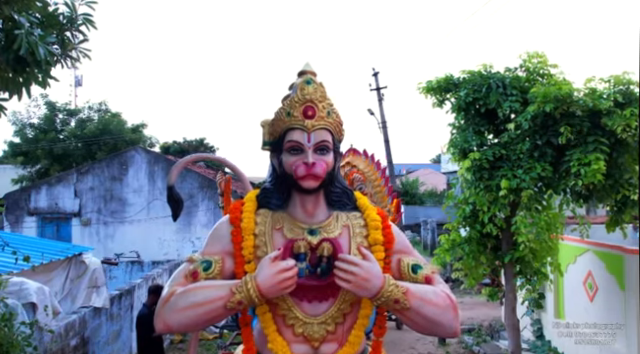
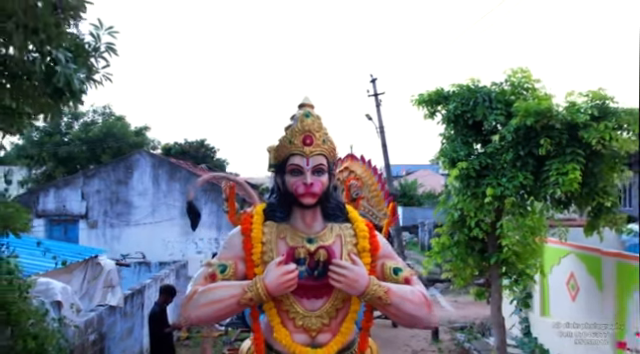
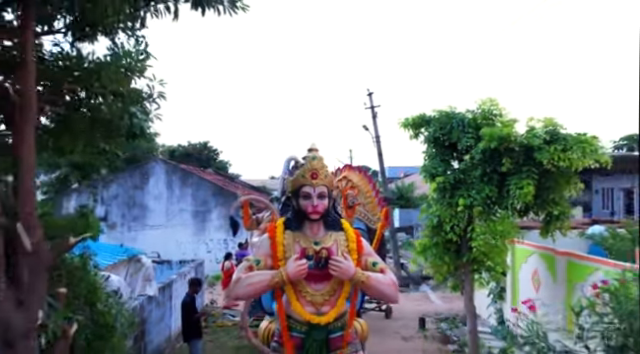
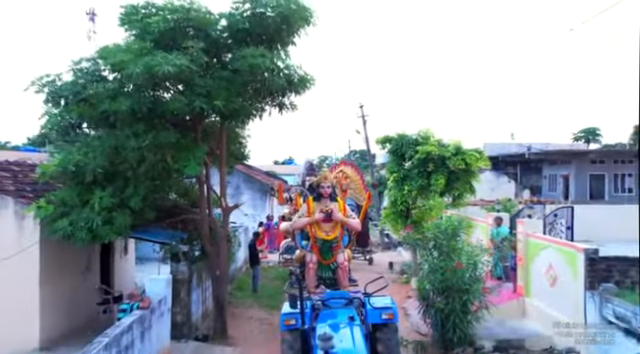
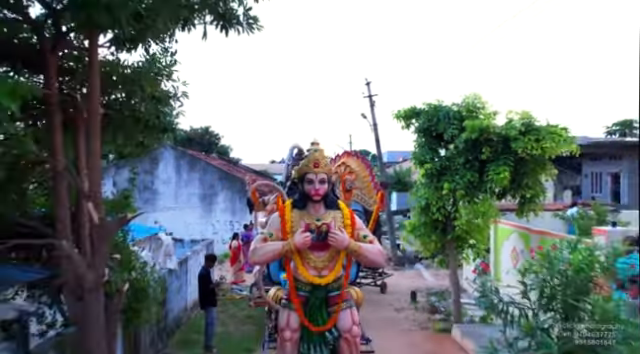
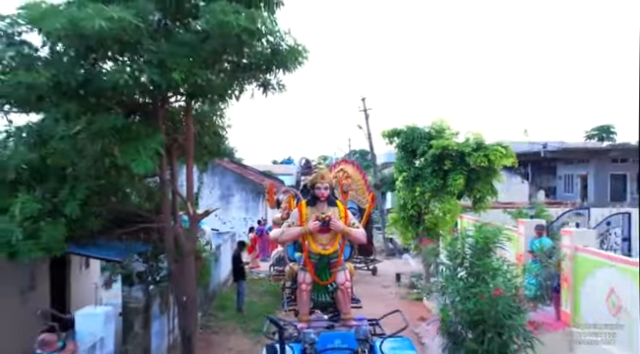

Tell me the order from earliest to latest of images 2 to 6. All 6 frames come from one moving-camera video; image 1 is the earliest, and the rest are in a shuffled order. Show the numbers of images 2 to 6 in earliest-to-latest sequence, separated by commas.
2, 3, 5, 6, 4
